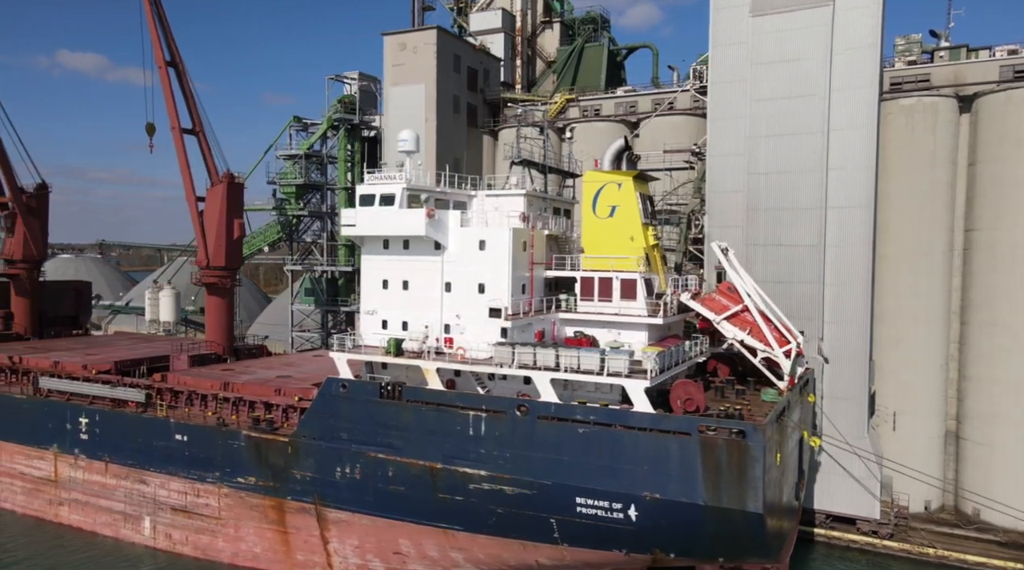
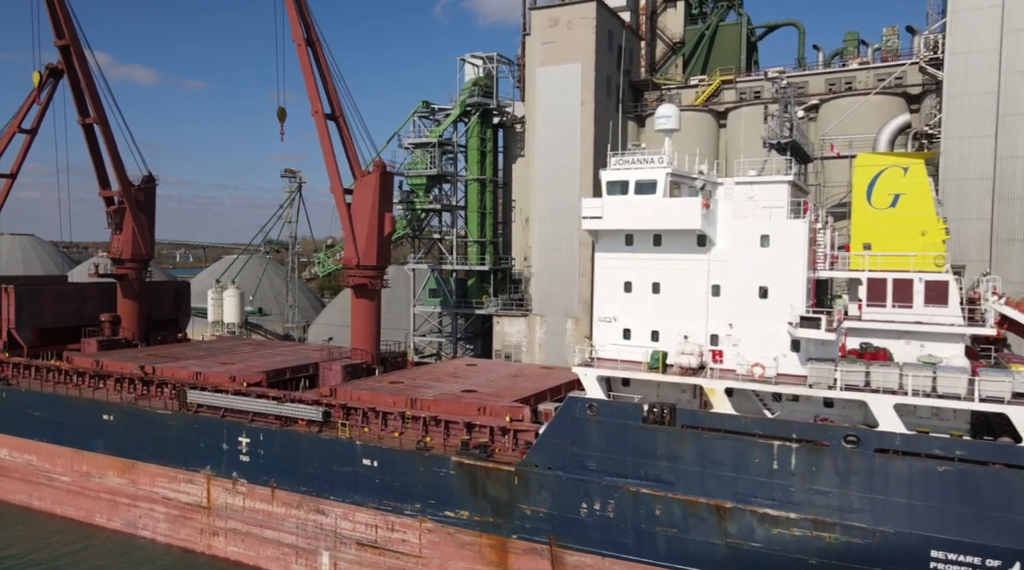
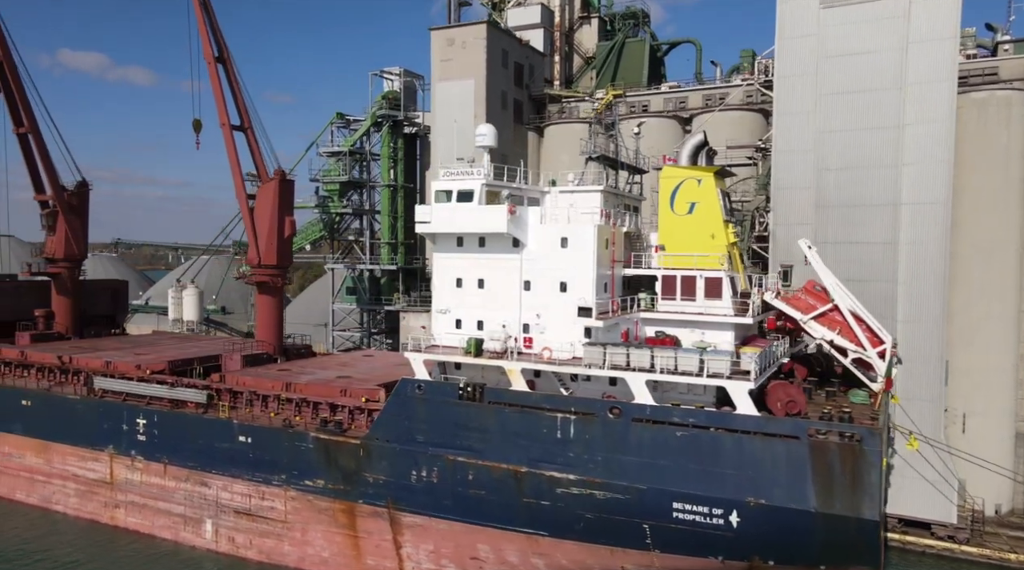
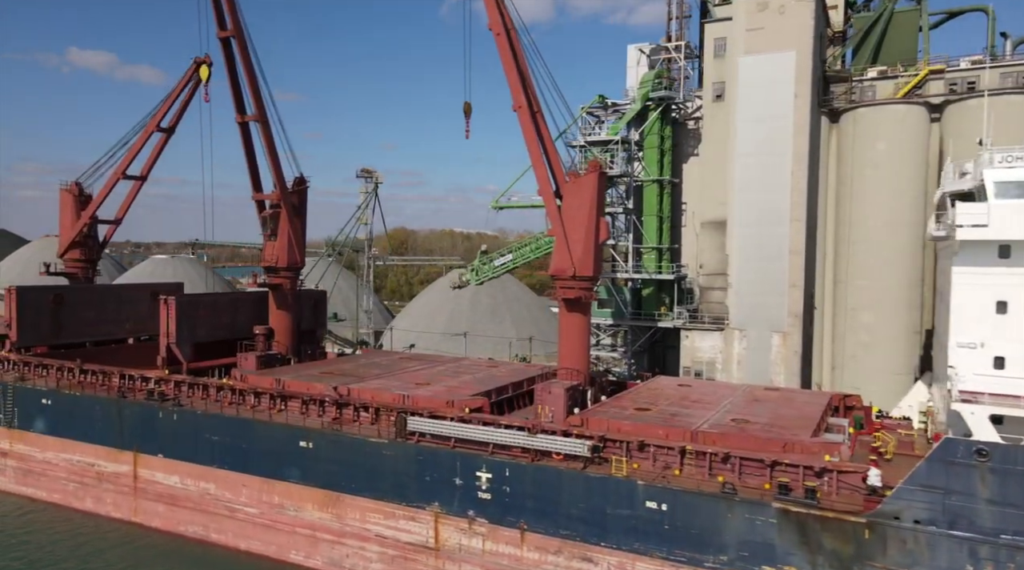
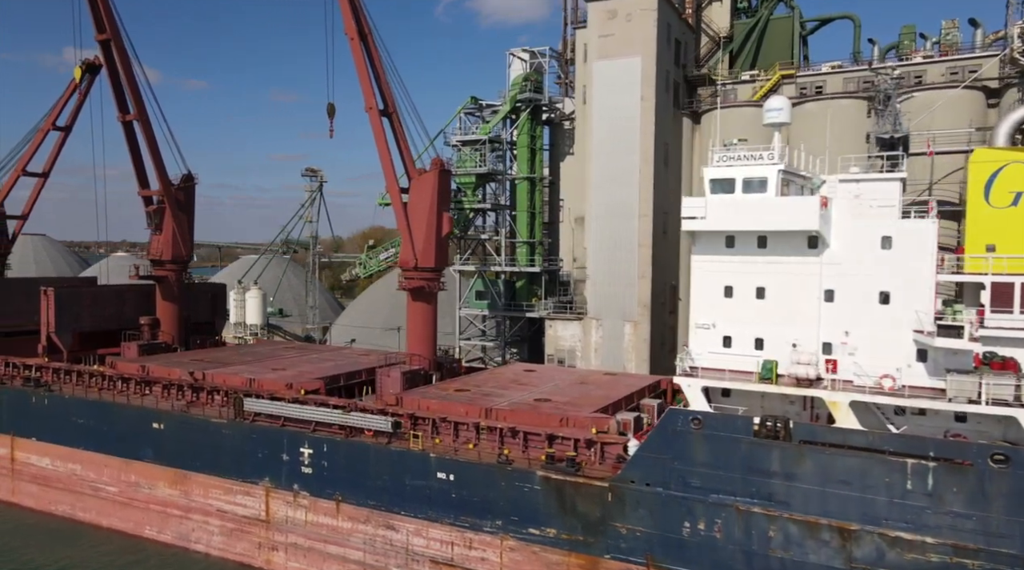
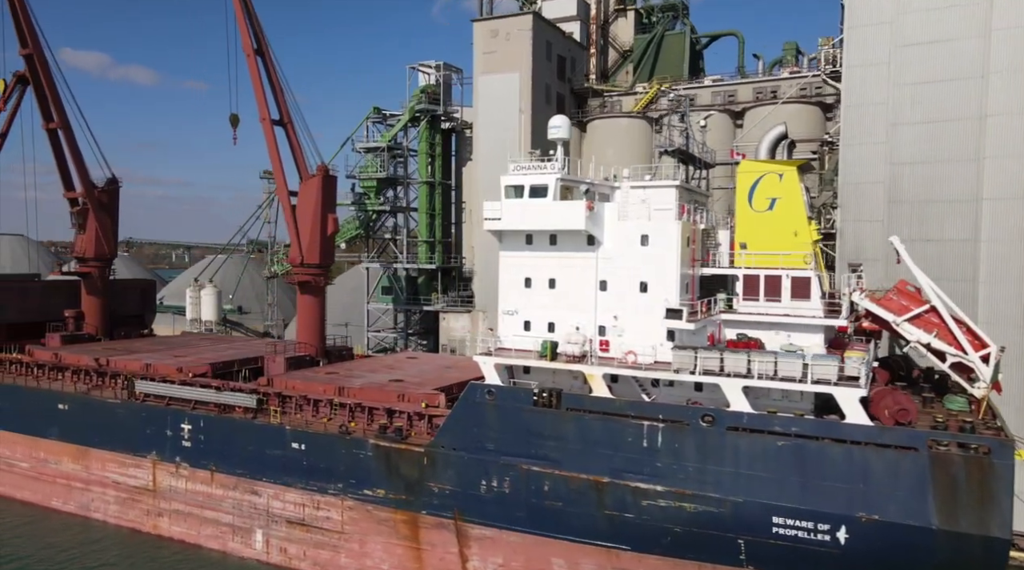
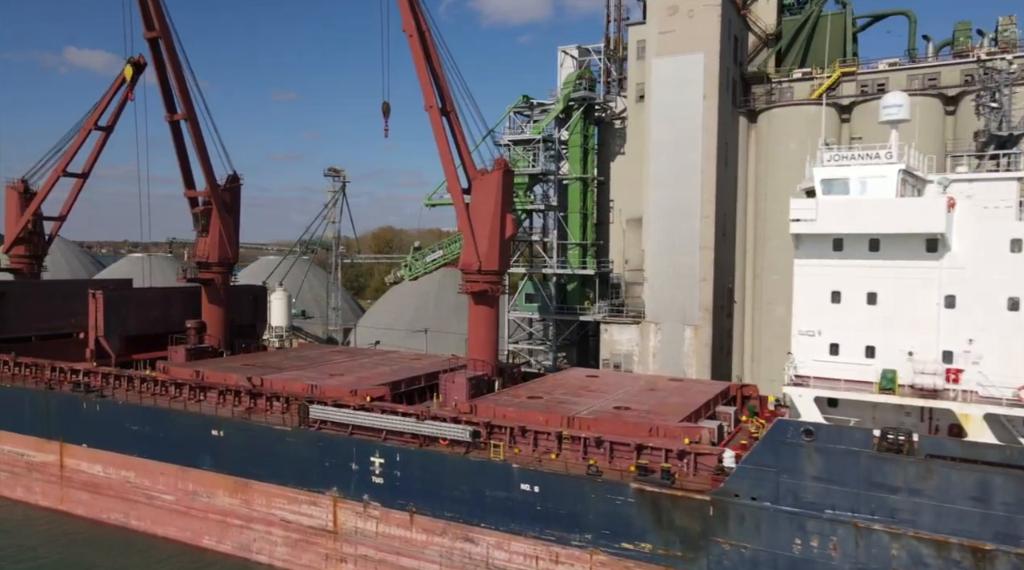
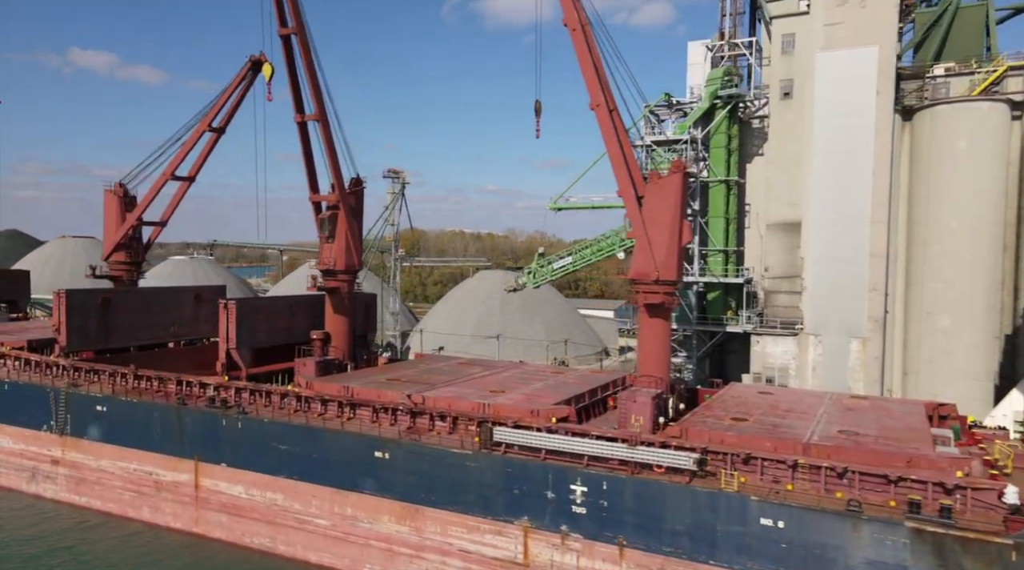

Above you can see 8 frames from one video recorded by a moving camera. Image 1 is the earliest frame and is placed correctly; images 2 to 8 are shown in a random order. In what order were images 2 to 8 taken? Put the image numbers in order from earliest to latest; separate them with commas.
3, 6, 2, 5, 7, 4, 8
